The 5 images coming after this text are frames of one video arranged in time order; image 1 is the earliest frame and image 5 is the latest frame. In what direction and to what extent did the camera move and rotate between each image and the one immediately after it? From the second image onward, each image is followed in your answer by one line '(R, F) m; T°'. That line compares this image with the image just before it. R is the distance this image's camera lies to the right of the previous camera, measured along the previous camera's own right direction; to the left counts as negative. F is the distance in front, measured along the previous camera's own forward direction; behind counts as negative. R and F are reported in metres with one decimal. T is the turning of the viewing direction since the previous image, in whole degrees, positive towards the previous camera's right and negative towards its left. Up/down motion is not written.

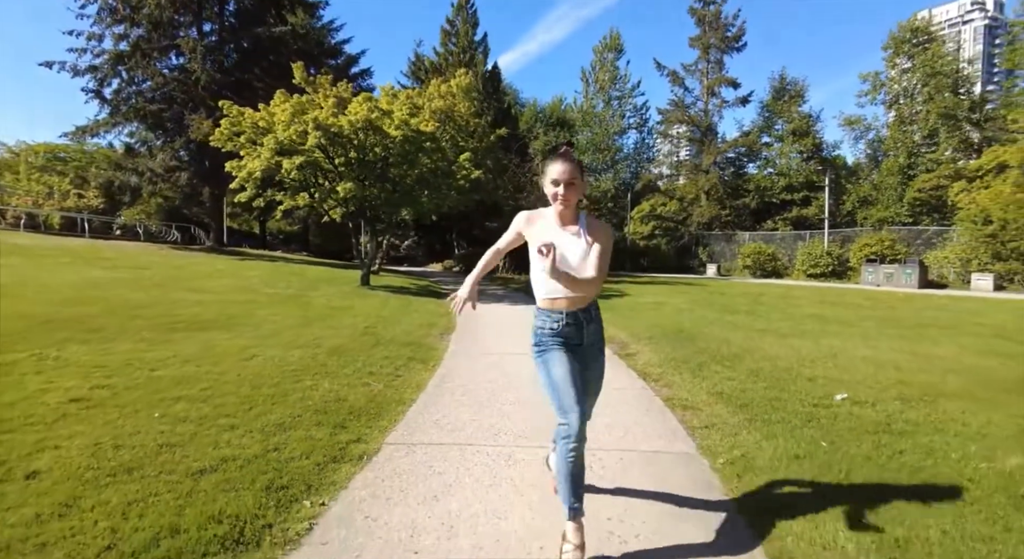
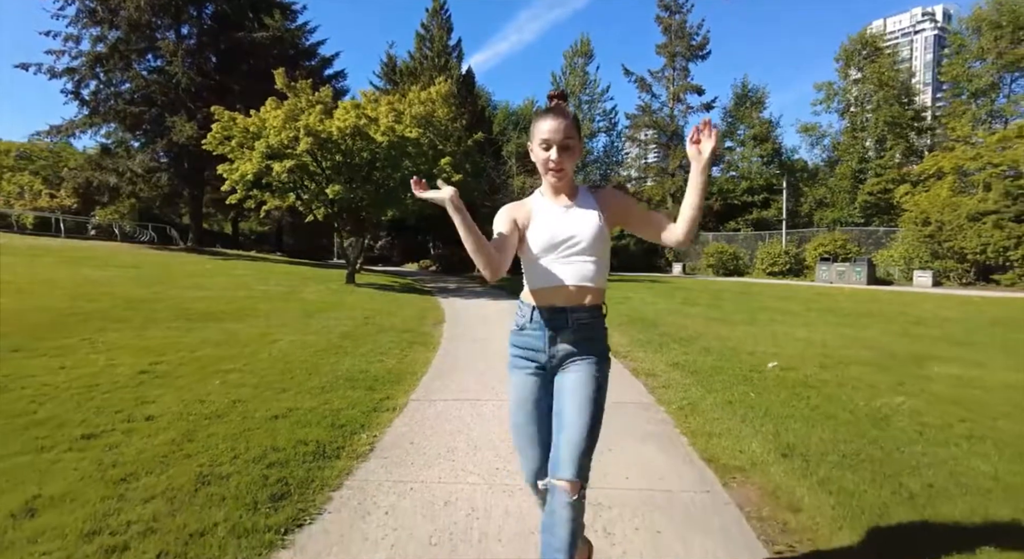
(-0.3, -1.1) m; +3°
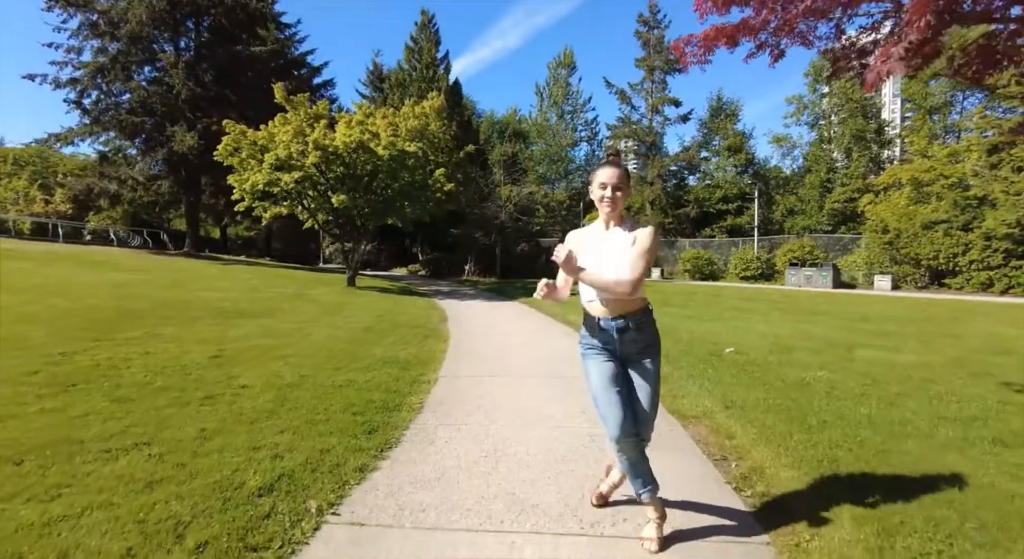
(-0.3, -1.3) m; +2°
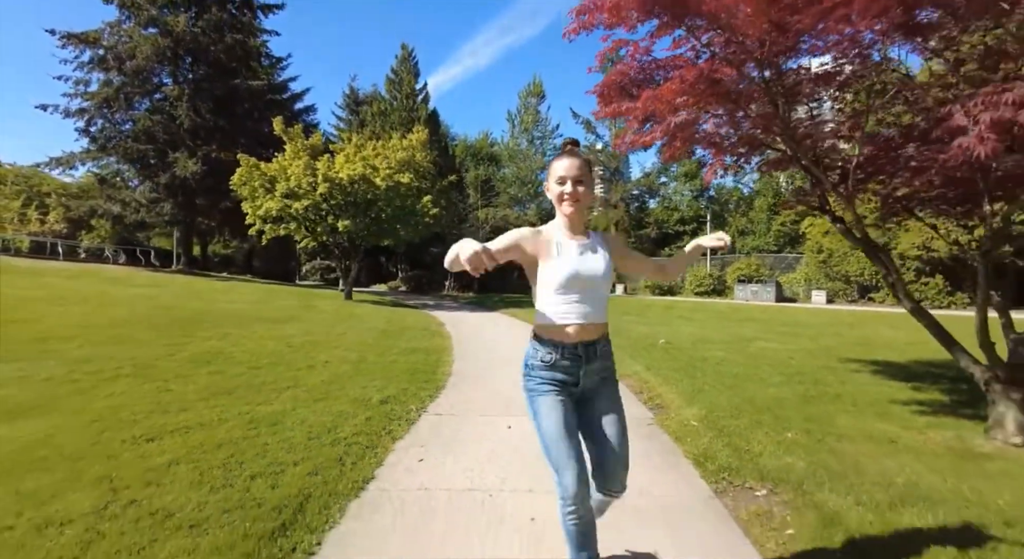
(-0.4, -2.6) m; +3°
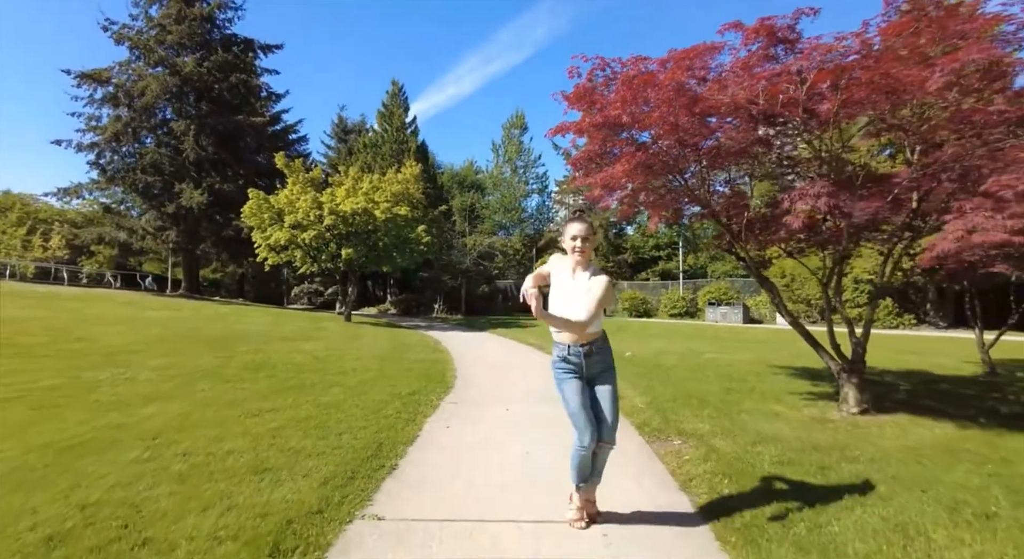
(-0.2, -1.9) m; +2°
